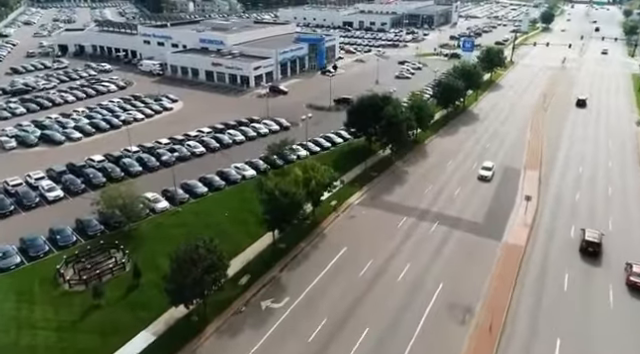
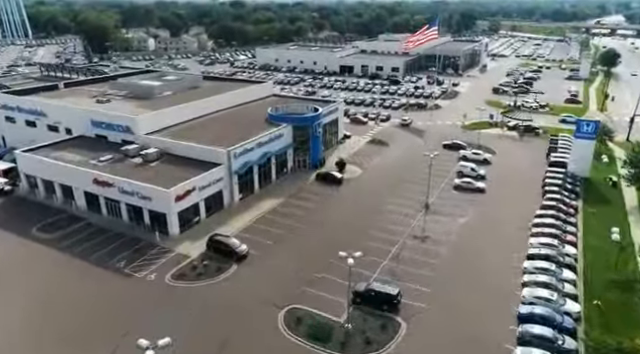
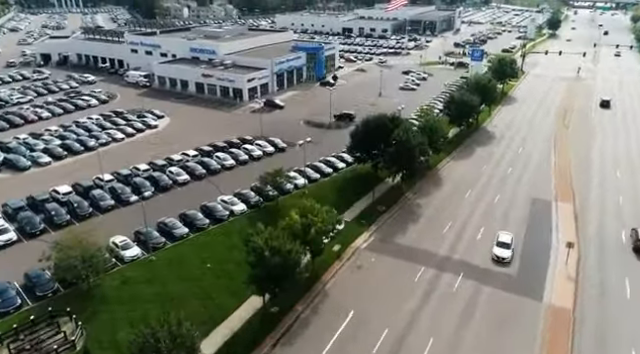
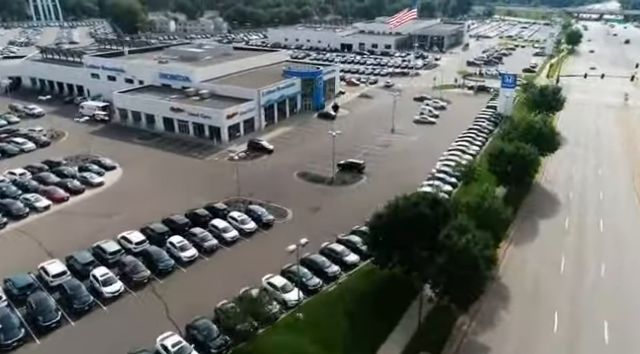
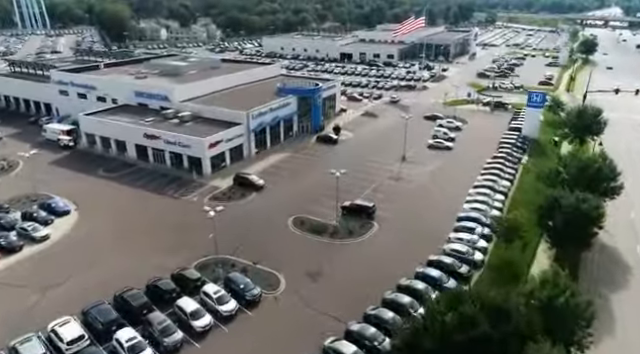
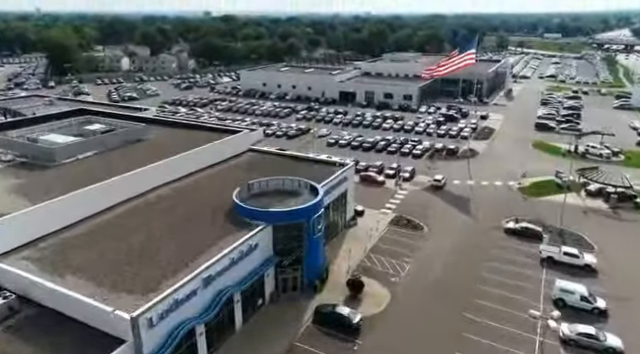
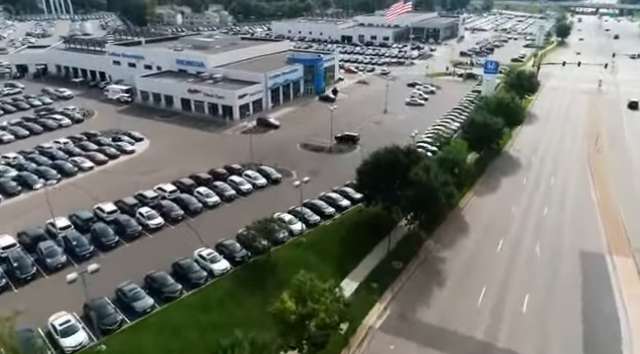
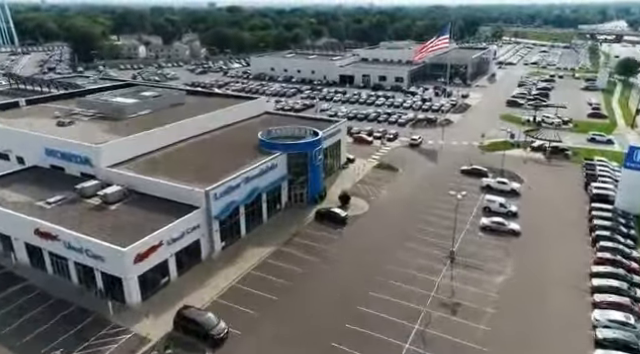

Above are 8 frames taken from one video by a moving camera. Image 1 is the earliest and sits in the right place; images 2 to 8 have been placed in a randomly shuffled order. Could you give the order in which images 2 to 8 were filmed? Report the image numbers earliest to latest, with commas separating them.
3, 7, 4, 5, 2, 8, 6
